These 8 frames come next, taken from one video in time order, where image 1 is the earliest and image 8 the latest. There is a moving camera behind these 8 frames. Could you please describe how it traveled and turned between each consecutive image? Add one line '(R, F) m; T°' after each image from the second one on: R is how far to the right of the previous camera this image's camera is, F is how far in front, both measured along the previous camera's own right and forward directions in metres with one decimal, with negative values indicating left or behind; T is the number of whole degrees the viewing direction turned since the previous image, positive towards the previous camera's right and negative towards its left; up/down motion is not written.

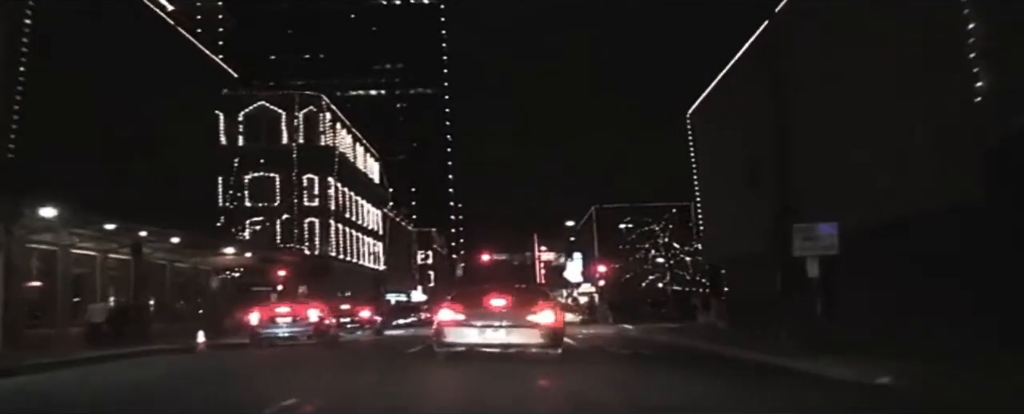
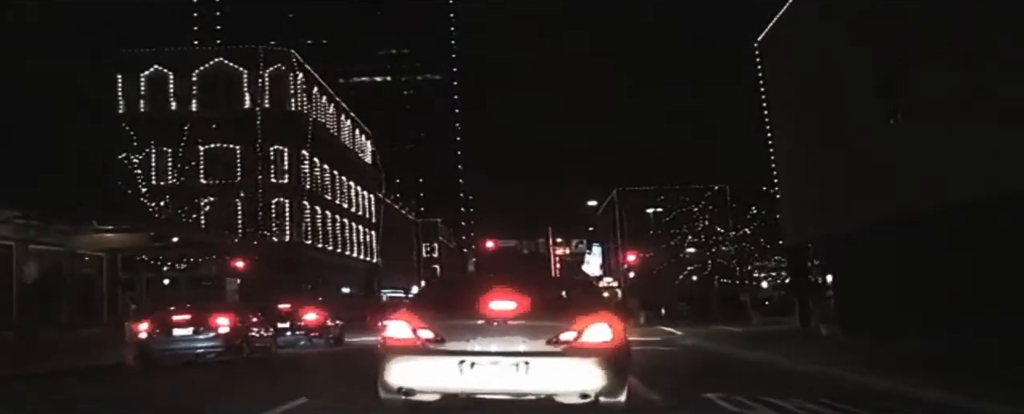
(+0.2, +11.8) m; -1°
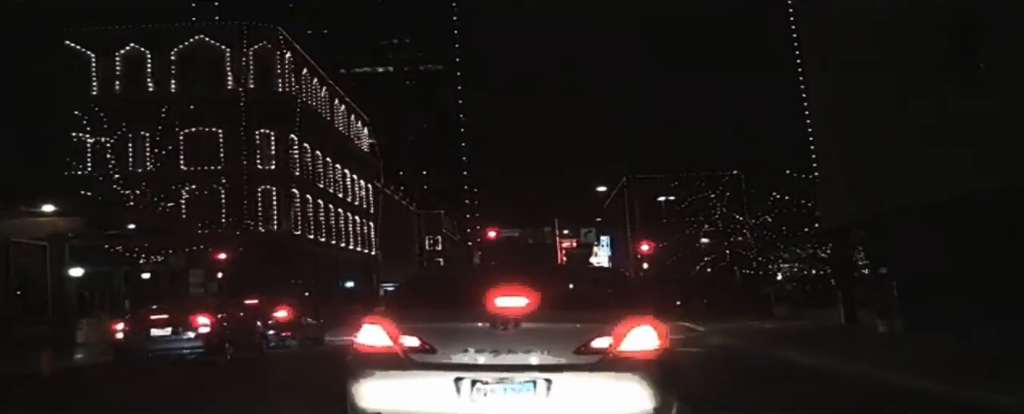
(+0.1, +4.0) m; 0°
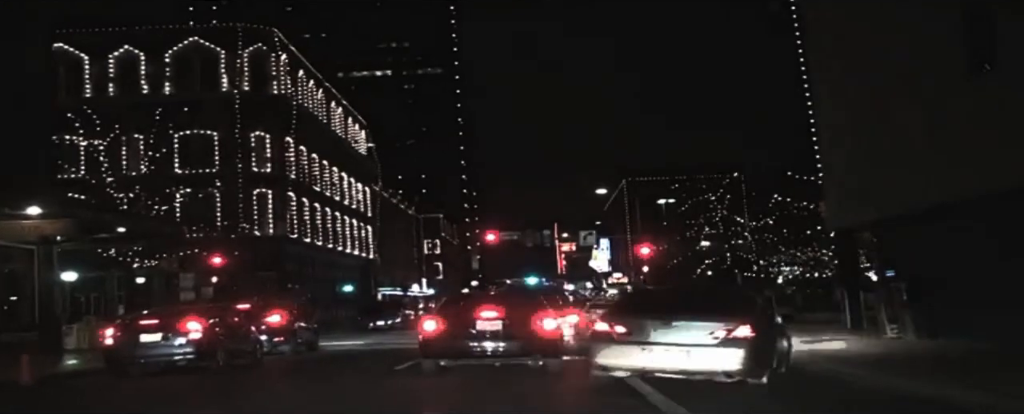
(0.0, +0.6) m; 0°
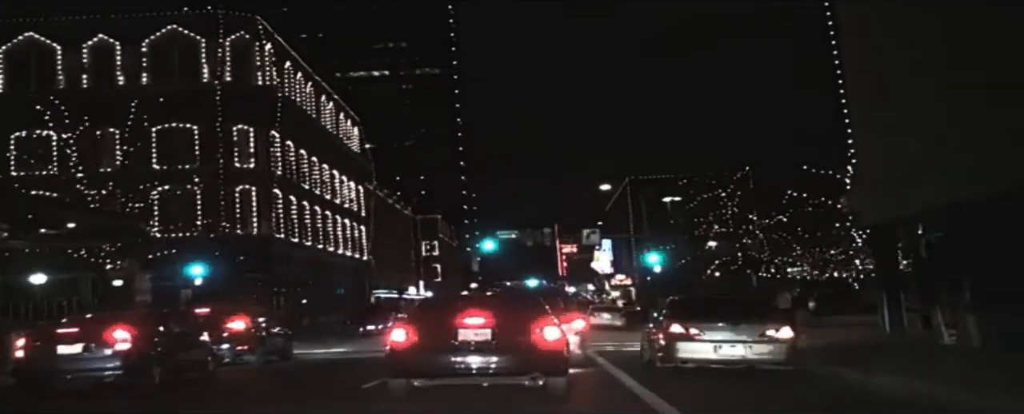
(+0.1, +3.0) m; 0°
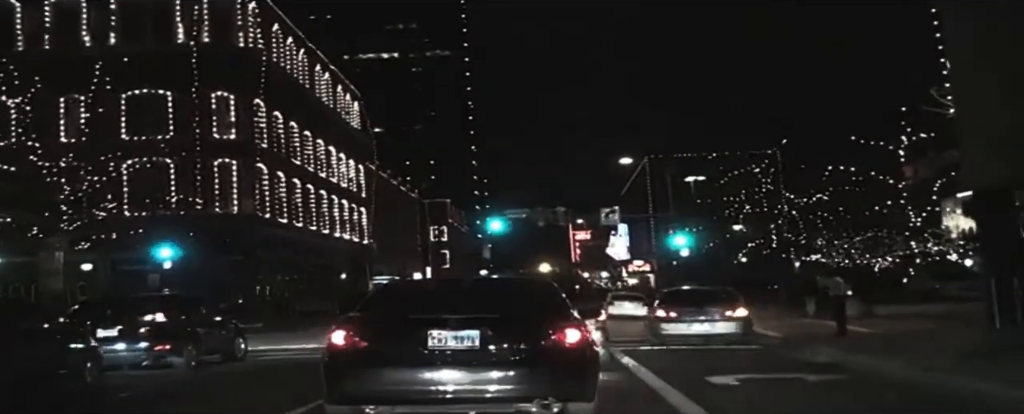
(+0.1, +5.1) m; -1°
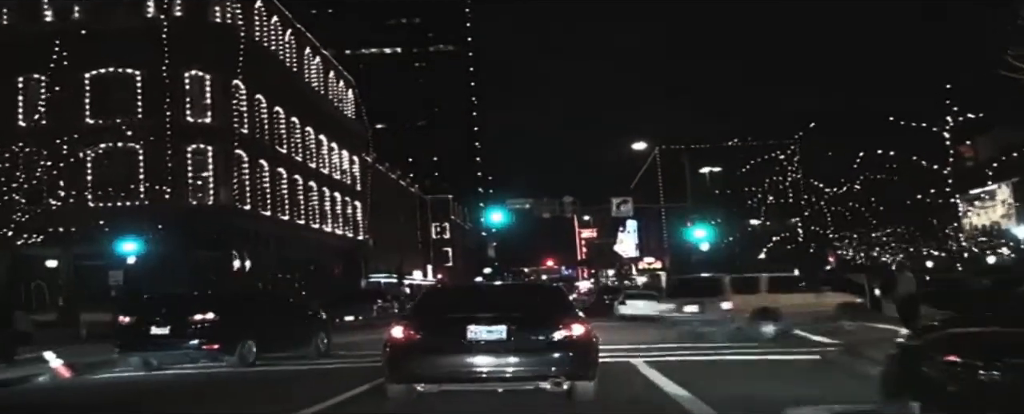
(+0.1, +3.9) m; 0°
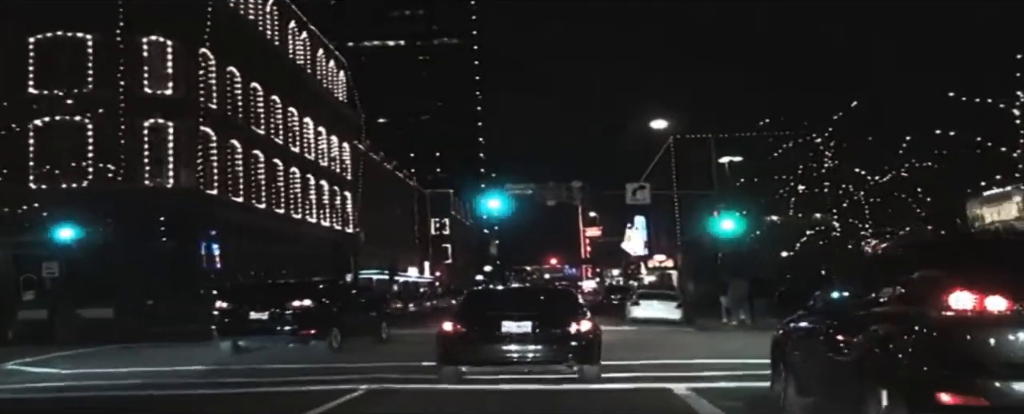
(+0.1, +4.8) m; 0°
